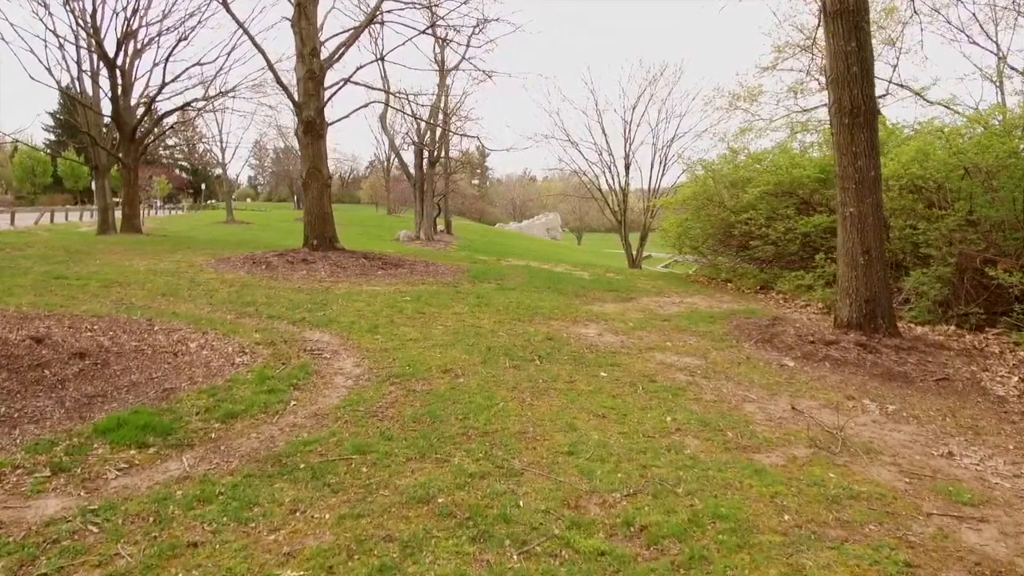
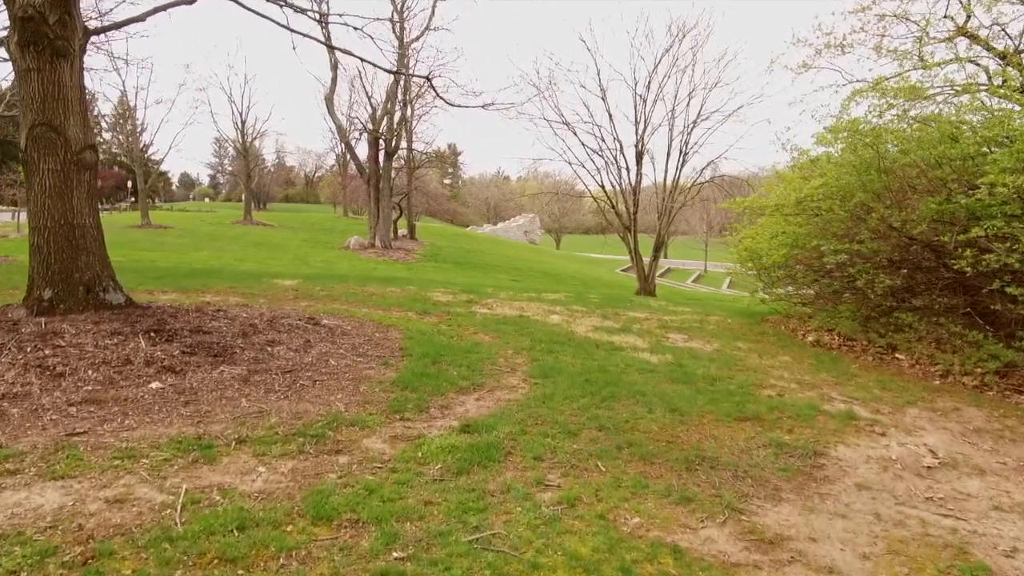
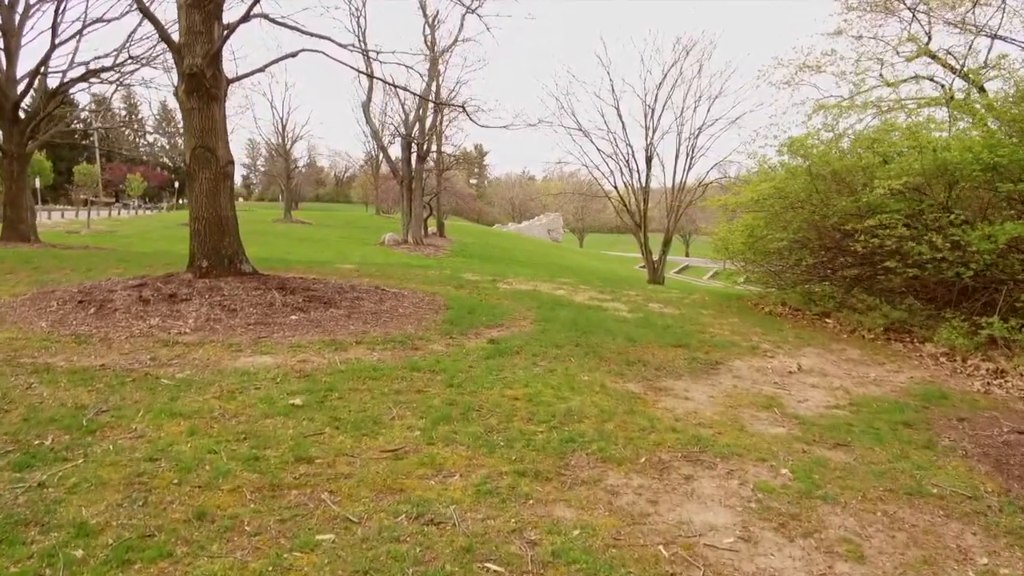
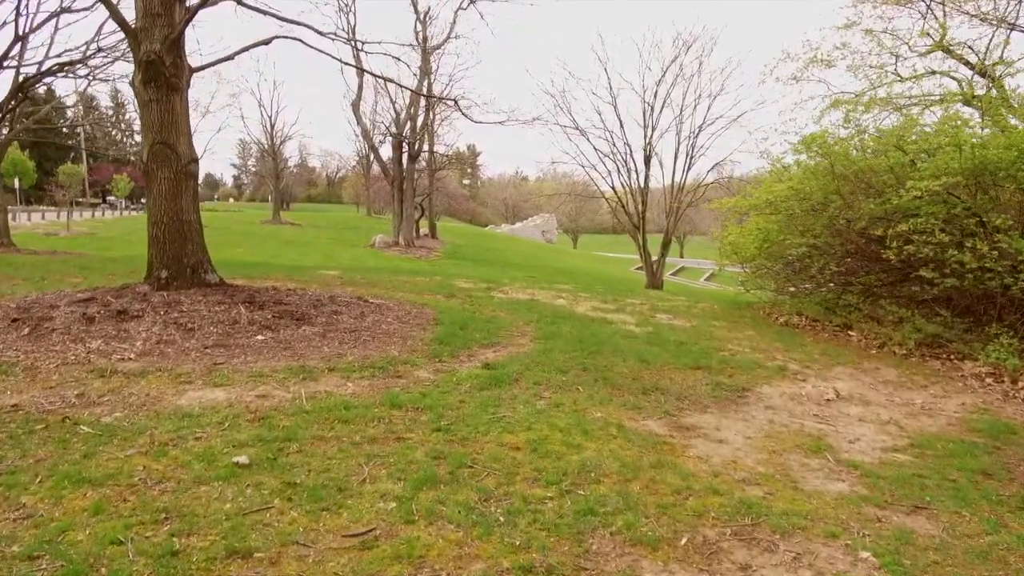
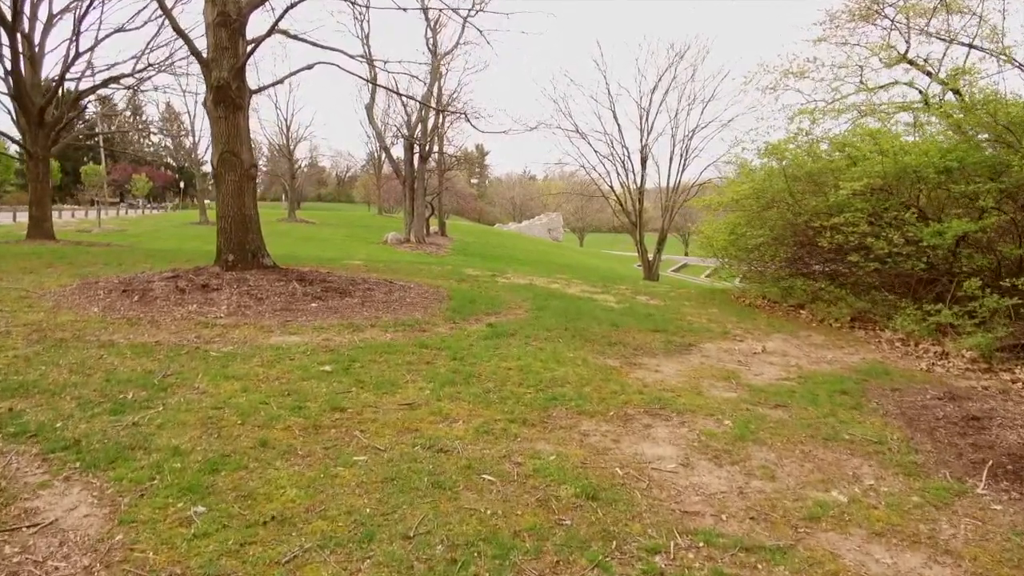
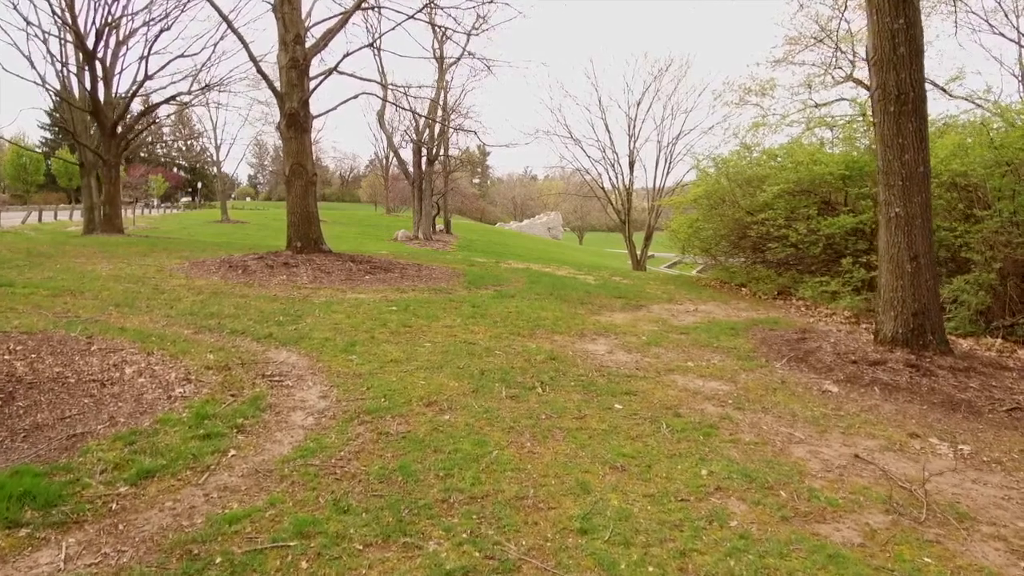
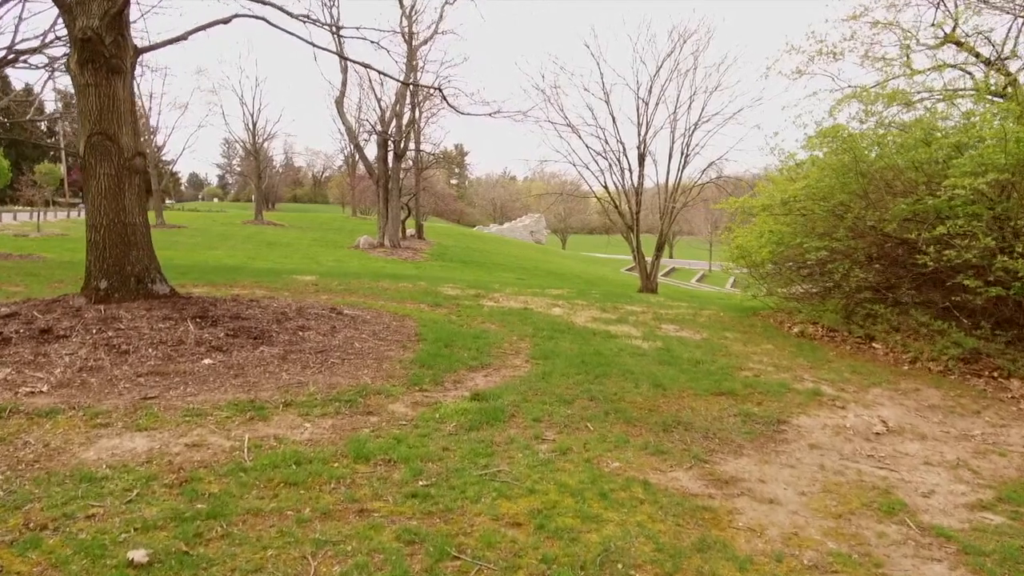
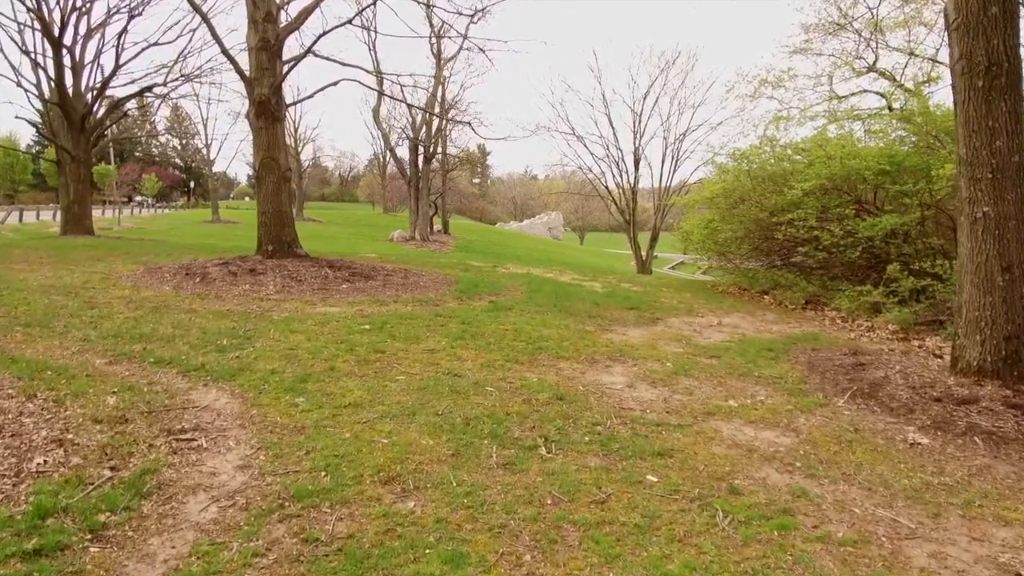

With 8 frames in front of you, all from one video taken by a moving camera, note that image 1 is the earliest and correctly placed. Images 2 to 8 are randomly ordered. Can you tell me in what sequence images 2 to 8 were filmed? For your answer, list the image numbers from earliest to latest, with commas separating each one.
6, 8, 5, 3, 4, 7, 2
